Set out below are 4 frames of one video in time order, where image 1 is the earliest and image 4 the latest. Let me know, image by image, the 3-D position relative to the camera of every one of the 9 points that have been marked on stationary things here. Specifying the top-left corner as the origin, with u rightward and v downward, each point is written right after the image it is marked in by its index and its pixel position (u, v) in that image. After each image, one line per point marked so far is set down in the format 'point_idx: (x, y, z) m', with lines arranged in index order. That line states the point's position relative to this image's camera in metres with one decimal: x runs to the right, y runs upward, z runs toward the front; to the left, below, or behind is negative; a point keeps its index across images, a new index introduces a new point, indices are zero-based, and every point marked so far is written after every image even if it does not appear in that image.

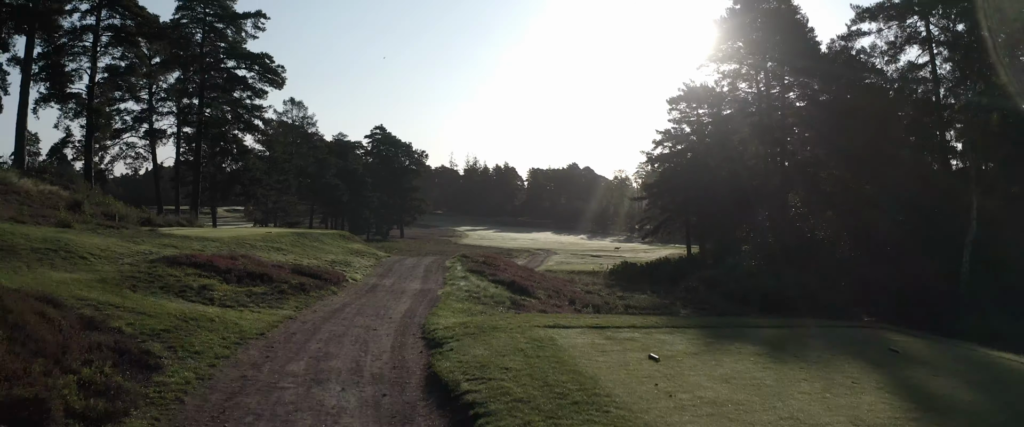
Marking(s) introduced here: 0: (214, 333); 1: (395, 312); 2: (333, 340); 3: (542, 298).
0: (-4.7, -1.9, +9.4) m
1: (-2.4, -2.1, +12.5) m
2: (-2.9, -2.1, +9.5) m
3: (+1.0, -2.7, +19.0) m
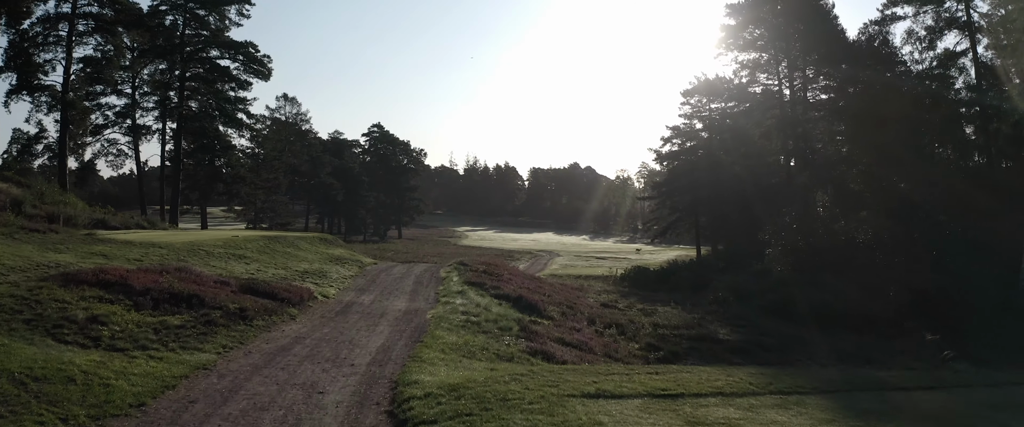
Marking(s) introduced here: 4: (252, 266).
0: (-4.6, -2.0, +5.9) m
1: (-2.3, -2.1, +9.0) m
2: (-2.7, -2.1, +6.1) m
3: (+1.1, -2.7, +15.5) m
4: (-7.6, -1.6, +17.3) m
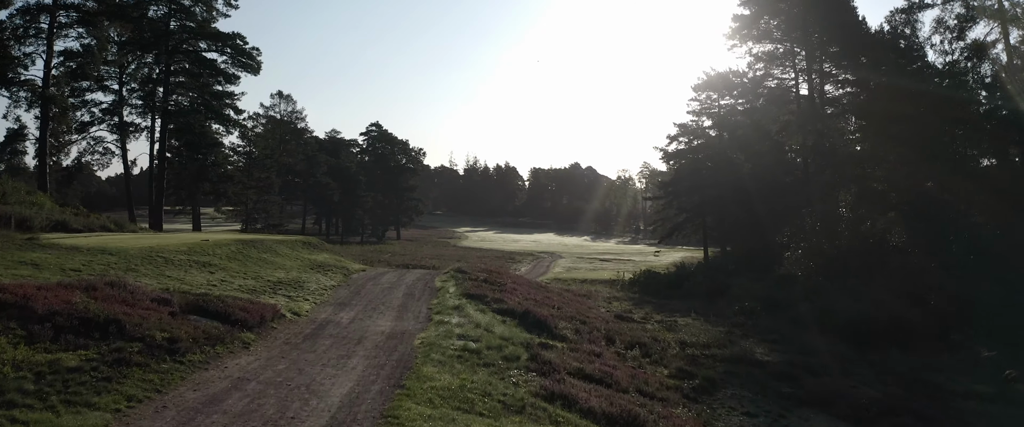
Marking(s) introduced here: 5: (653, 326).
0: (-4.4, -2.0, +3.5) m
1: (-2.1, -2.1, +6.6) m
2: (-2.6, -2.1, +3.7) m
3: (+1.3, -2.8, +13.2) m
4: (-7.5, -1.6, +15.0) m
5: (+4.3, -3.4, +18.2) m
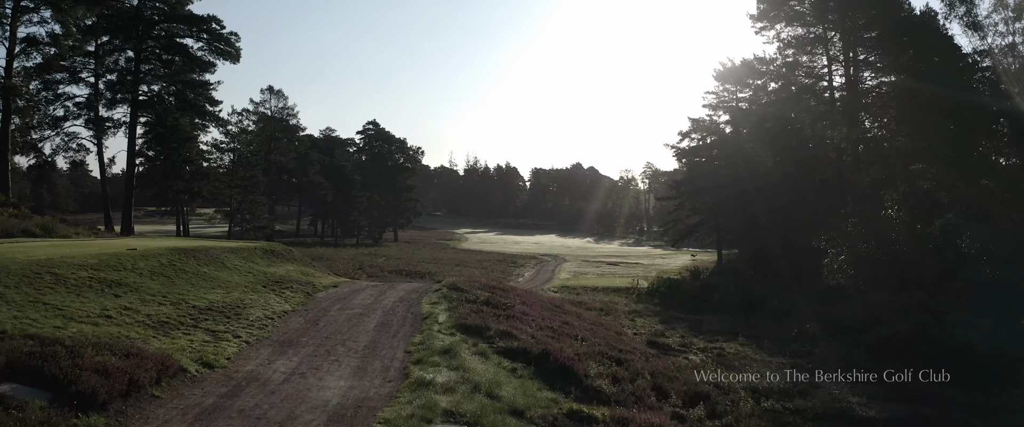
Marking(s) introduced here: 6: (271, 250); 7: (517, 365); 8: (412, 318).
0: (-4.2, -2.0, -0.5) m
1: (-1.9, -2.2, +2.6) m
2: (-2.4, -2.1, -0.3) m
3: (+1.5, -2.8, +9.2) m
4: (-7.2, -1.6, +10.9) m
5: (+4.5, -3.5, +14.2) m
6: (-7.4, -1.1, +18.4) m
7: (+0.1, -2.4, +9.4) m
8: (-2.0, -2.1, +11.9) m
